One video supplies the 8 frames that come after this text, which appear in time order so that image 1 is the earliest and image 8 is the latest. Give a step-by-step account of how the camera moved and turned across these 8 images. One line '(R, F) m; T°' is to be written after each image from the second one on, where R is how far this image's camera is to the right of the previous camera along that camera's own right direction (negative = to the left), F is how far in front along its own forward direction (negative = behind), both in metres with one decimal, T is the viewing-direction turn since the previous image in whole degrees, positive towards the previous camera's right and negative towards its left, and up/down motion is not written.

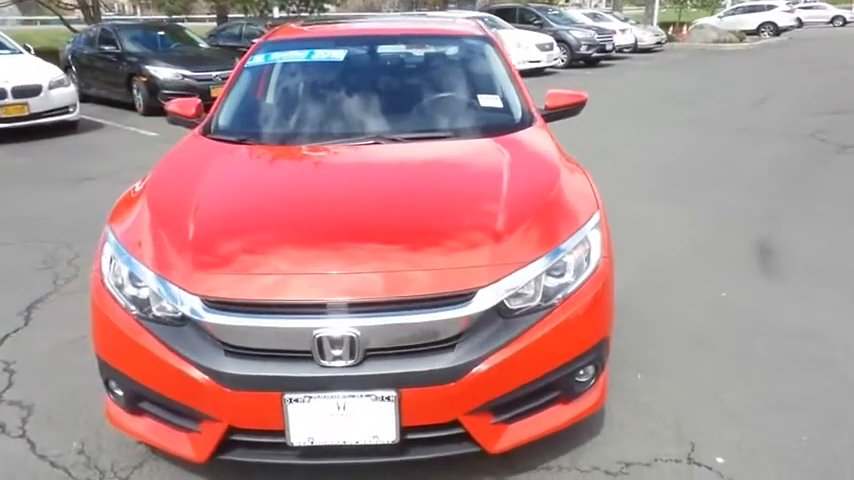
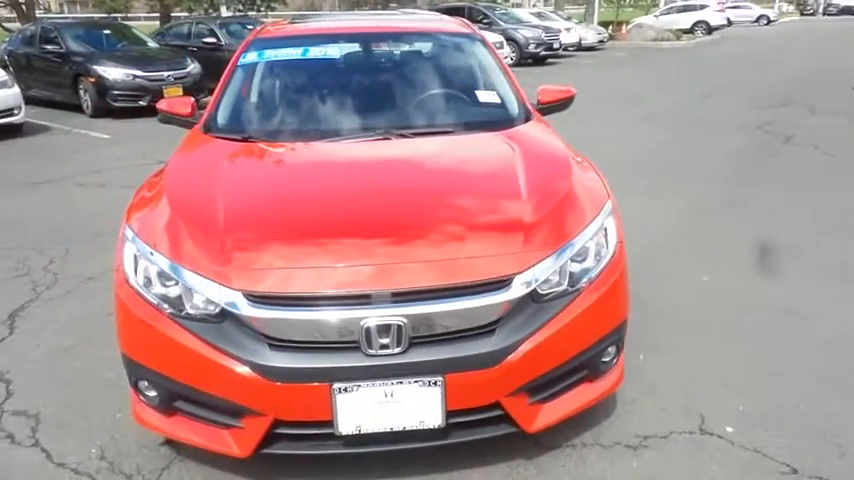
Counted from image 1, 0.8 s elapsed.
(-0.4, -0.1) m; +5°
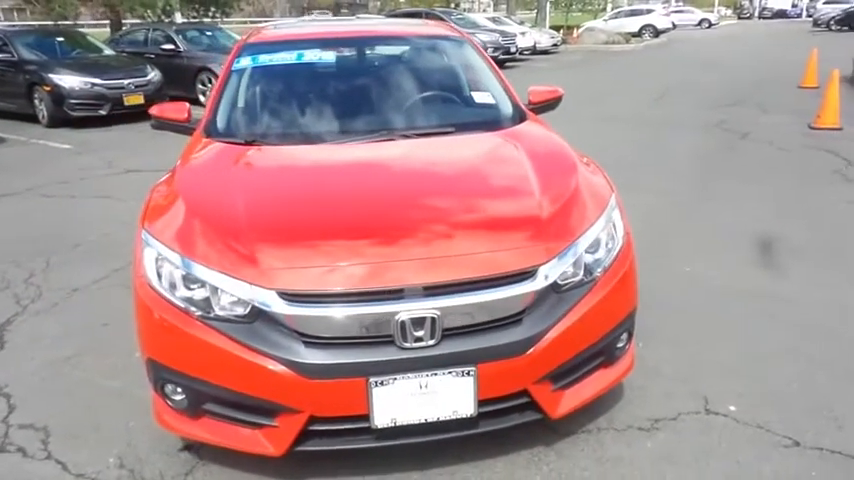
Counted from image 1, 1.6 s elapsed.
(-0.3, -0.1) m; +4°
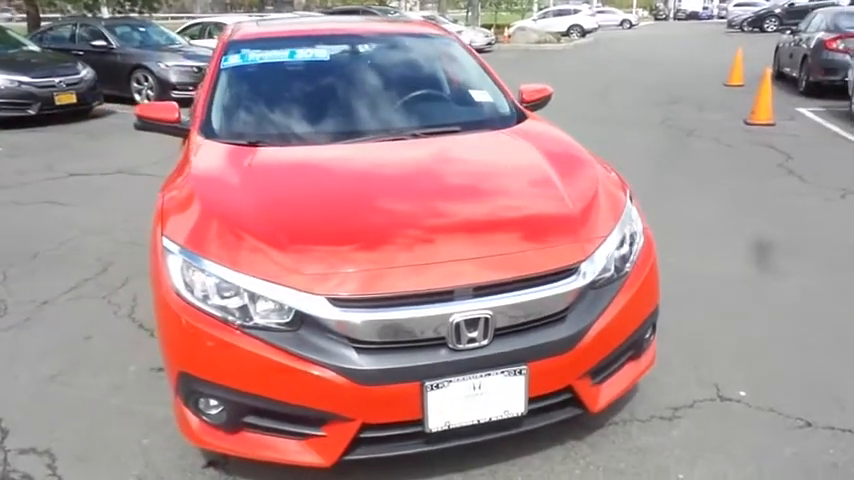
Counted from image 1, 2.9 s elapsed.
(-0.4, 0.0) m; +6°
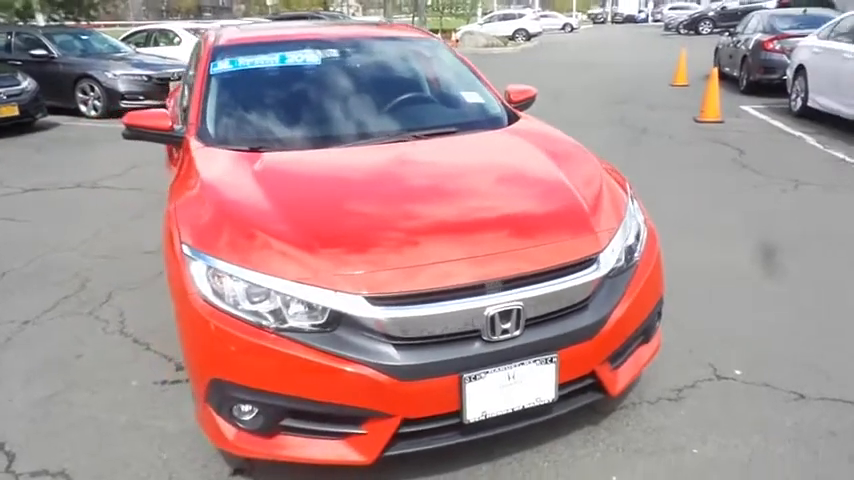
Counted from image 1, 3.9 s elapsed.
(-0.3, 0.0) m; +5°
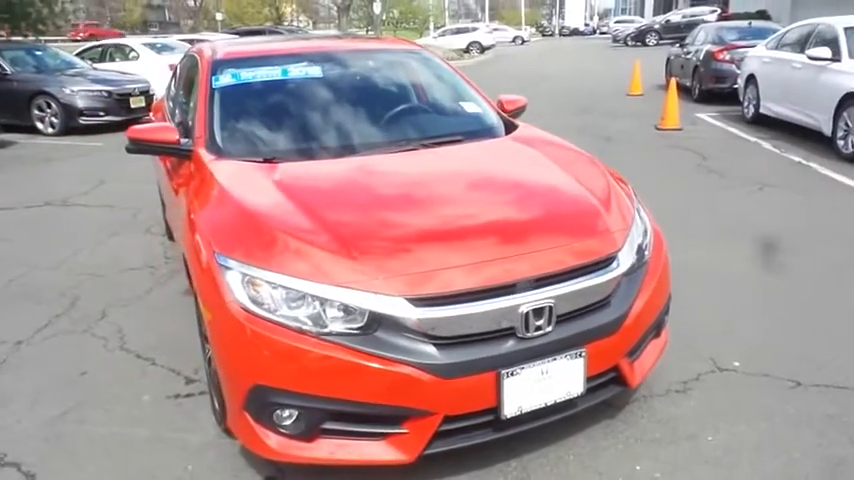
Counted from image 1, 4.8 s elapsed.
(-0.3, -0.1) m; +4°
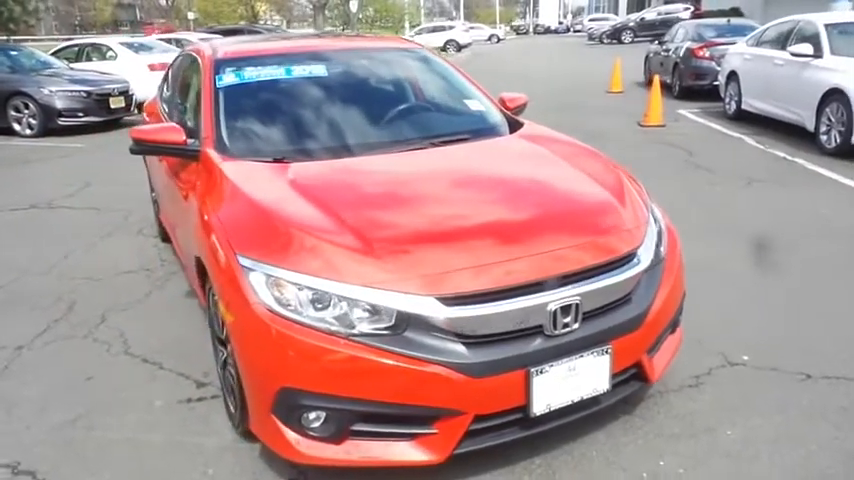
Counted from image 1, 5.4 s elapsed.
(-0.2, 0.0) m; +2°
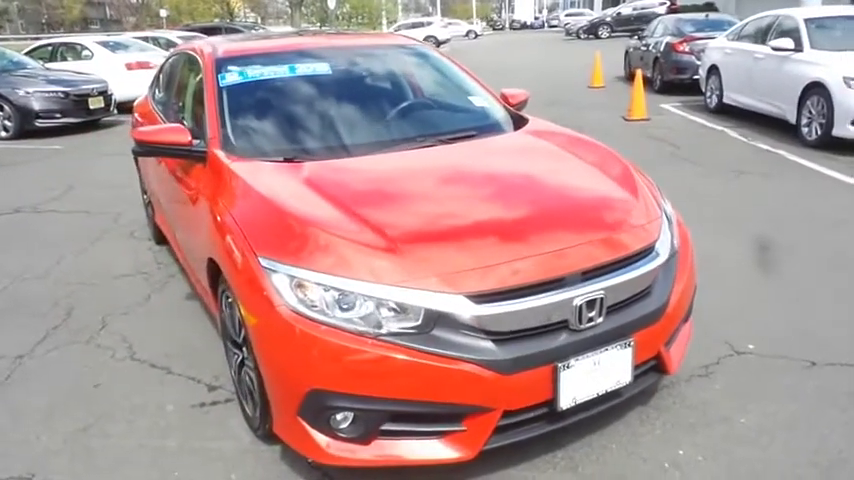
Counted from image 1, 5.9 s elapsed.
(-0.2, 0.0) m; +2°
